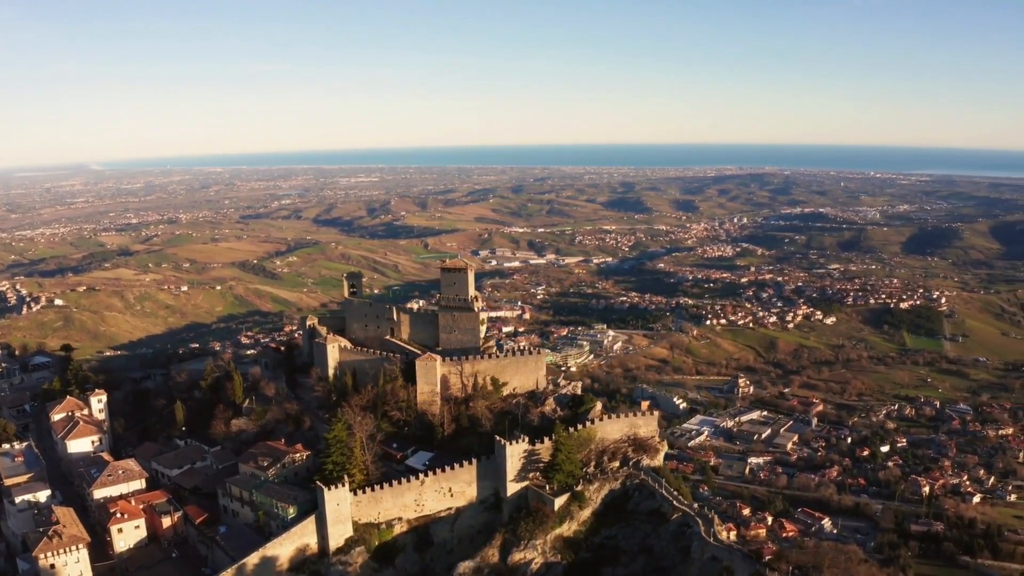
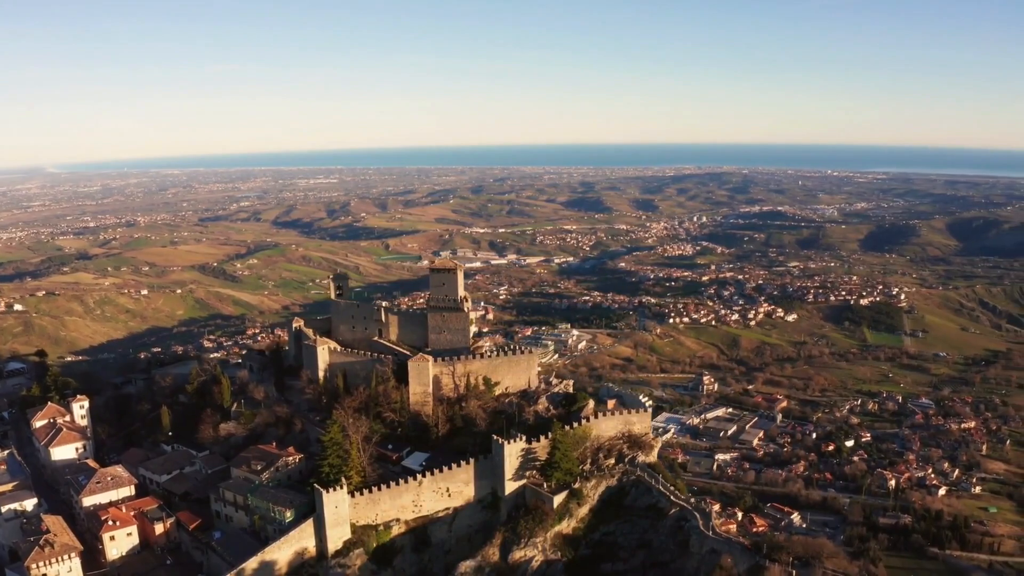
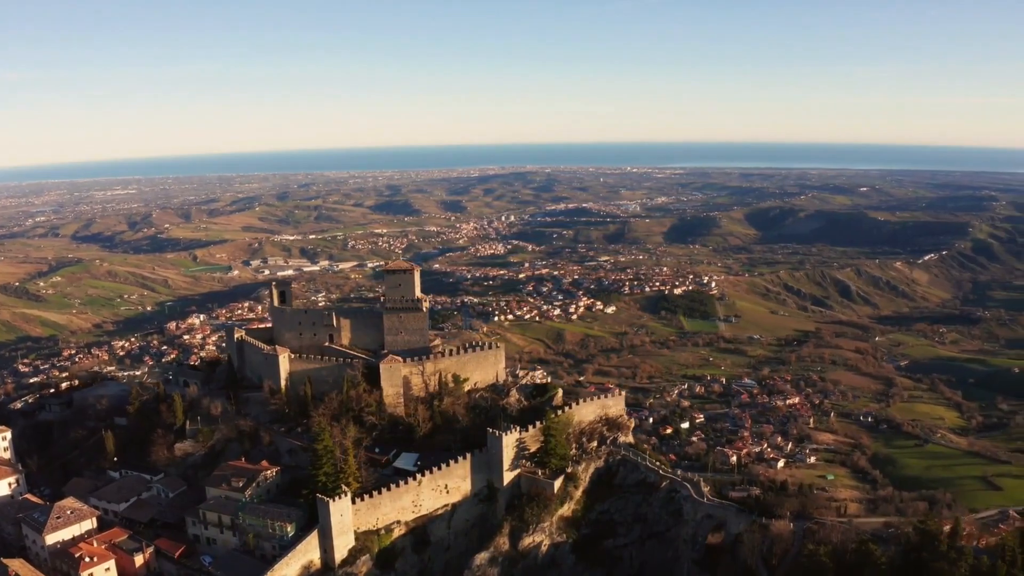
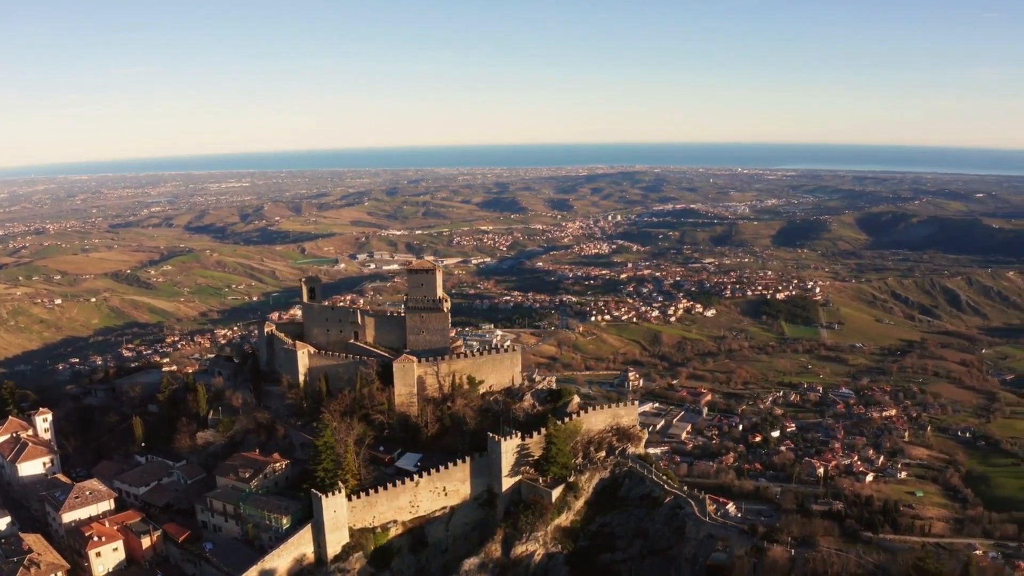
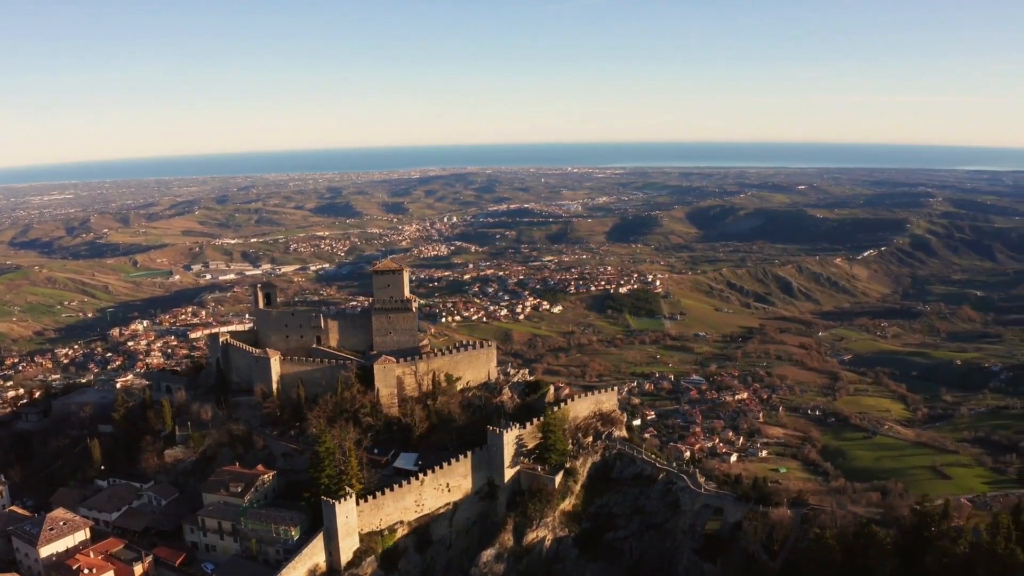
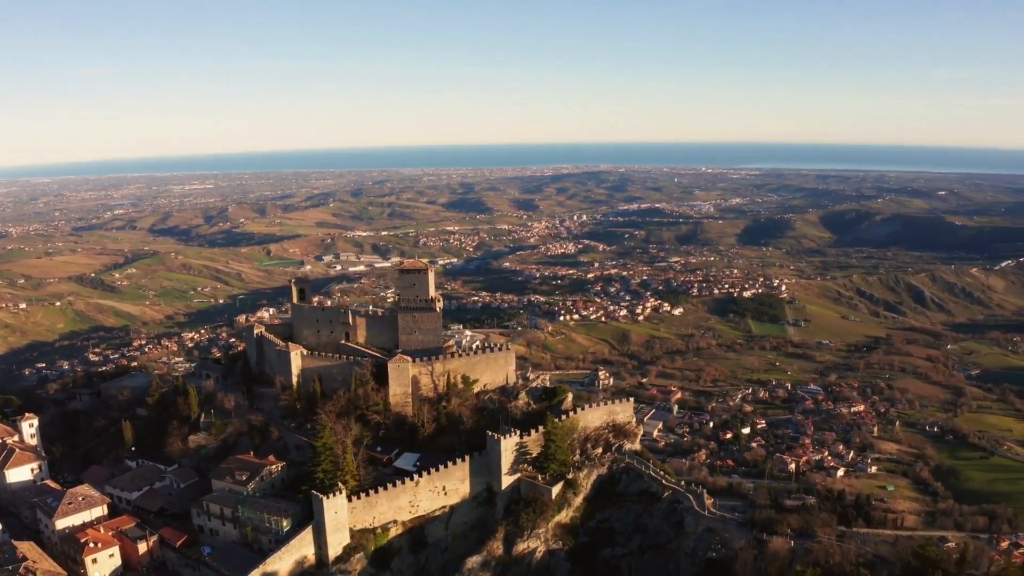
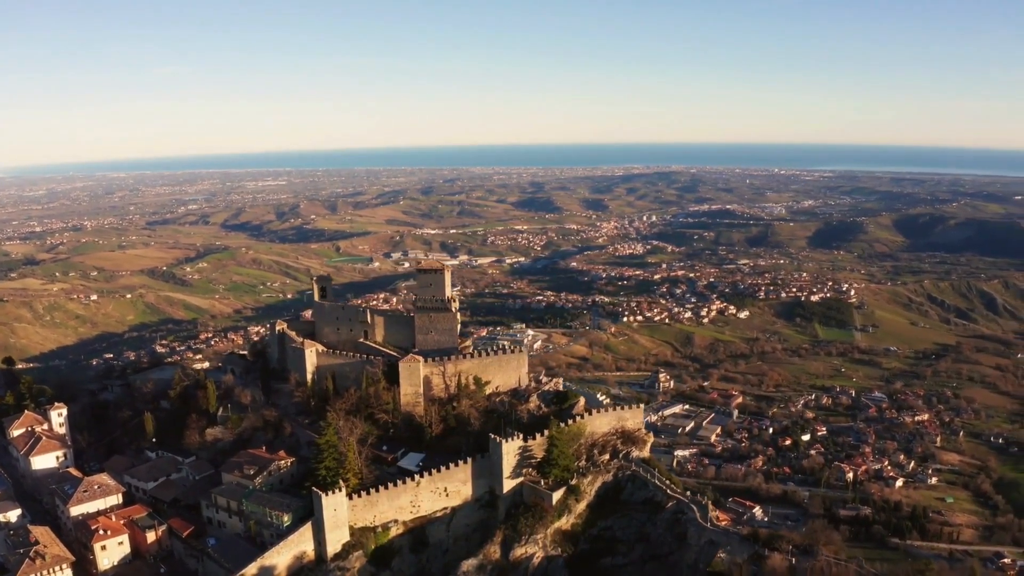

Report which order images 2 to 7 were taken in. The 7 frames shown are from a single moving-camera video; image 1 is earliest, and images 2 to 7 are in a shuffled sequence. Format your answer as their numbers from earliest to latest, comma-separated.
2, 7, 4, 6, 3, 5
